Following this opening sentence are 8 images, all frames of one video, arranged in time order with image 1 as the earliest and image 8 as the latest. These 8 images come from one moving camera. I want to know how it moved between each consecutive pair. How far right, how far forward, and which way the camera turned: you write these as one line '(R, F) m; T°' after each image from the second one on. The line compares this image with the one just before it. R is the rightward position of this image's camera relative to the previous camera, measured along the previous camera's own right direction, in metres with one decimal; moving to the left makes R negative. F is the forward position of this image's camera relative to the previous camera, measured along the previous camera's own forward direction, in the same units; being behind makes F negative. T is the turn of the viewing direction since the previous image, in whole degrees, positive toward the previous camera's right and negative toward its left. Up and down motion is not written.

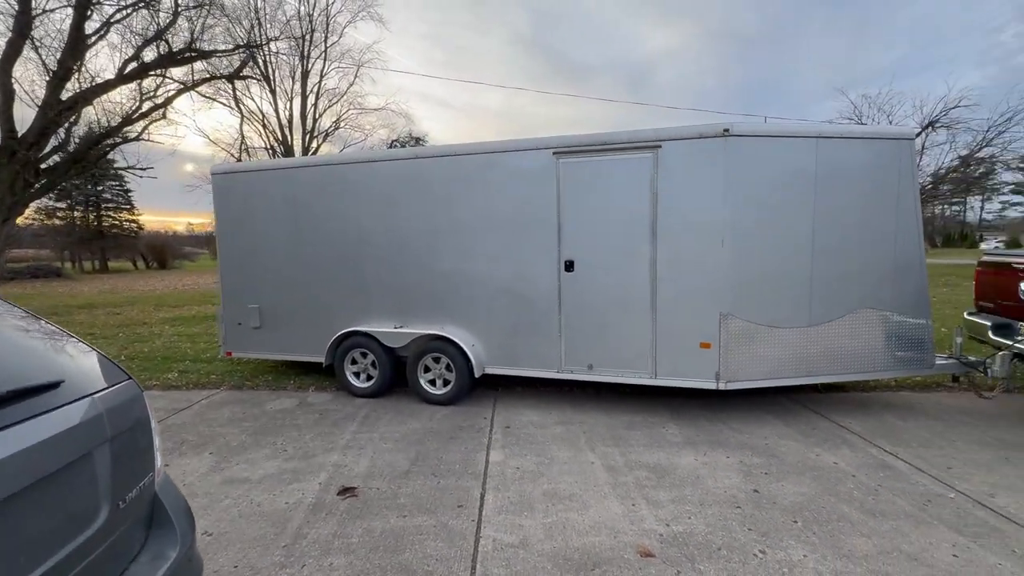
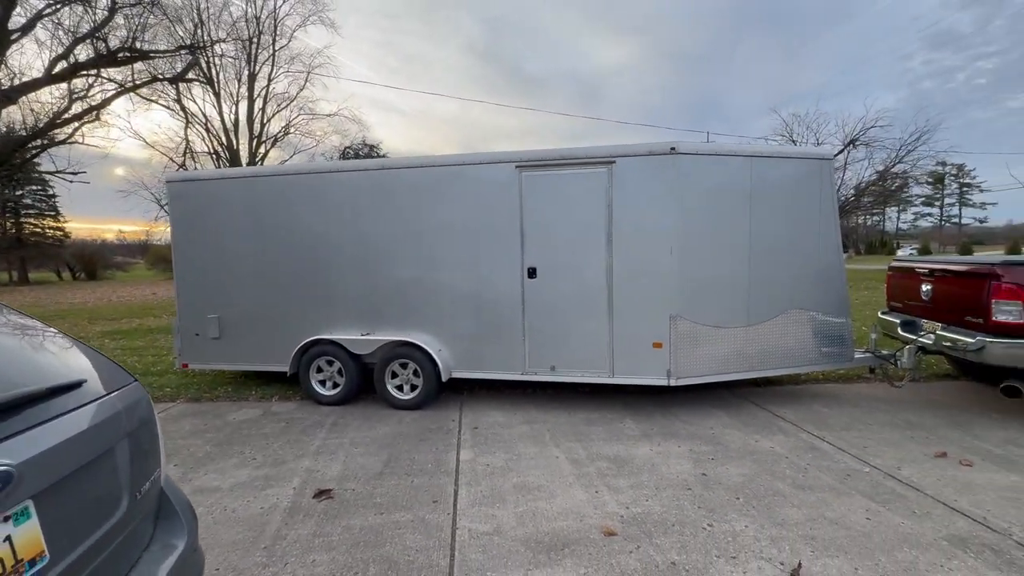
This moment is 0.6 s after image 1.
(-0.1, -0.2) m; +5°
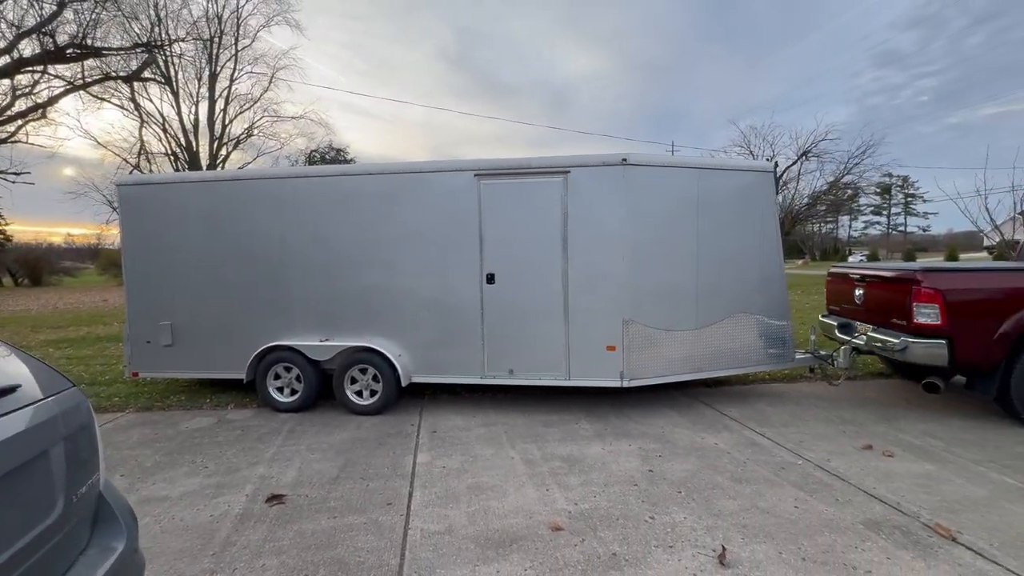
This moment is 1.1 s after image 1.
(+0.1, -0.1) m; +4°
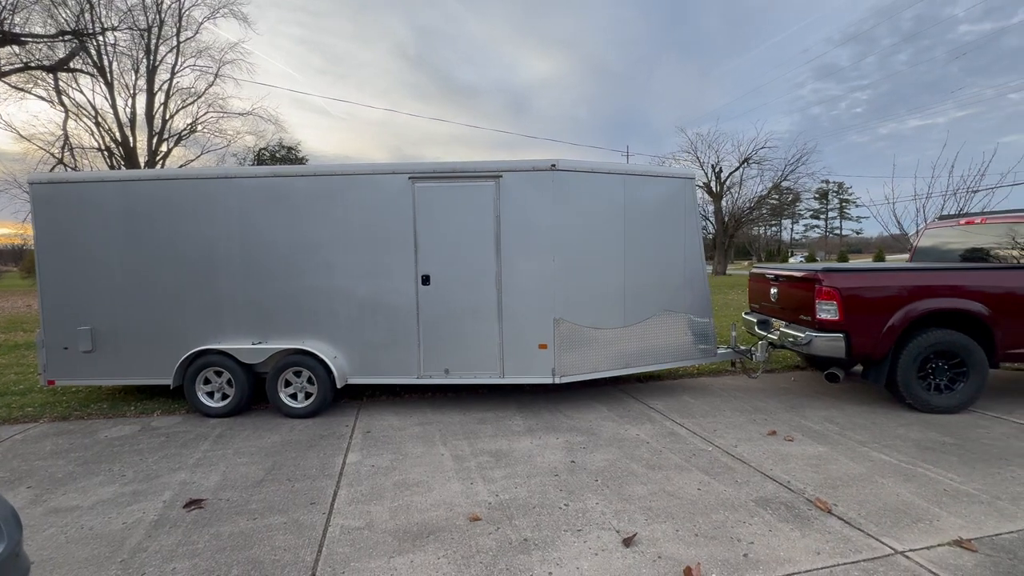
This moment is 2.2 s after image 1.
(+0.3, -0.1) m; +5°
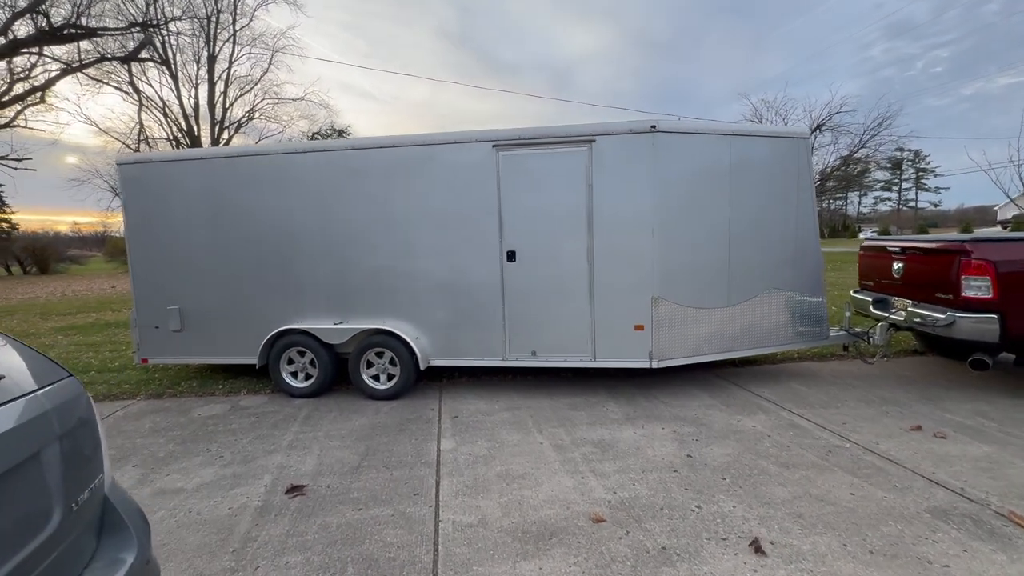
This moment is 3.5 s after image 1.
(-0.5, +0.4) m; -5°
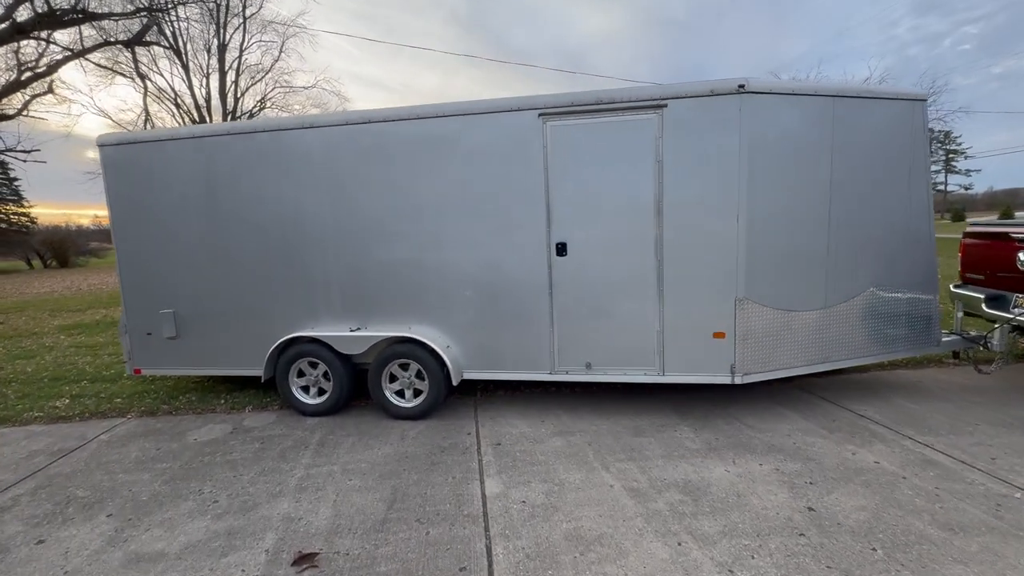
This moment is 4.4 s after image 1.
(-0.3, +0.8) m; -2°
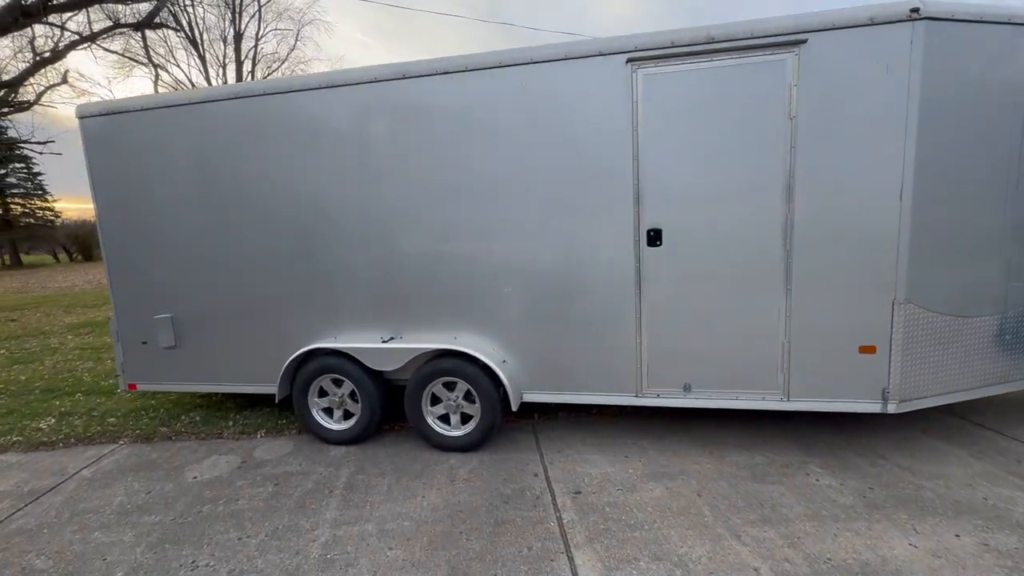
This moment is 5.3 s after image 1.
(-0.4, +0.9) m; -2°
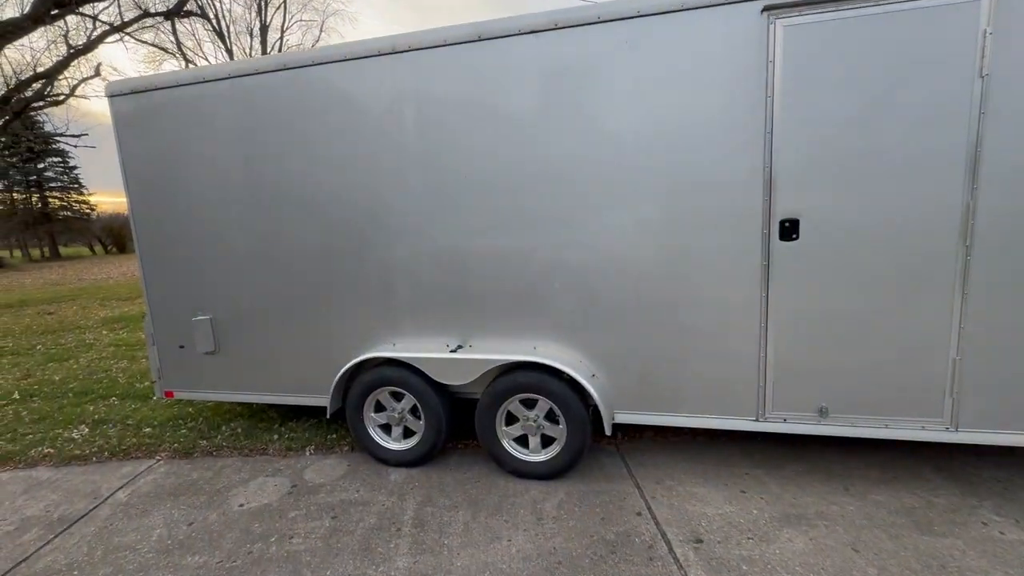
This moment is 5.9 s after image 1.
(-0.4, +0.5) m; -2°
